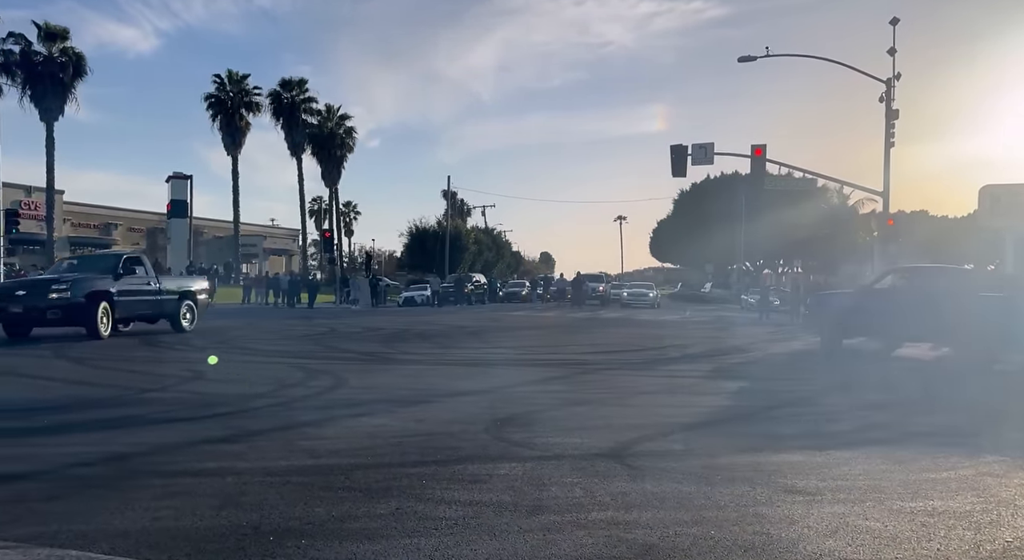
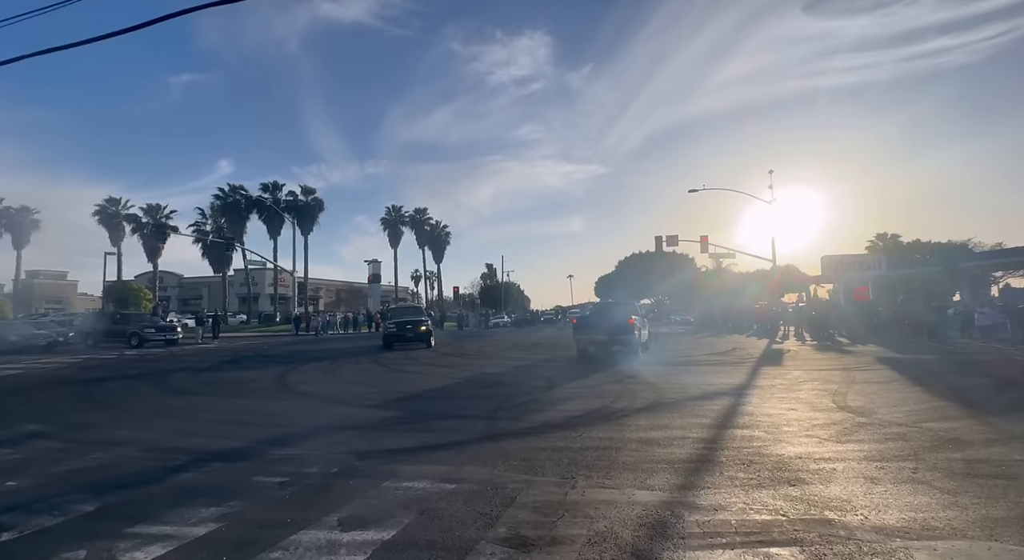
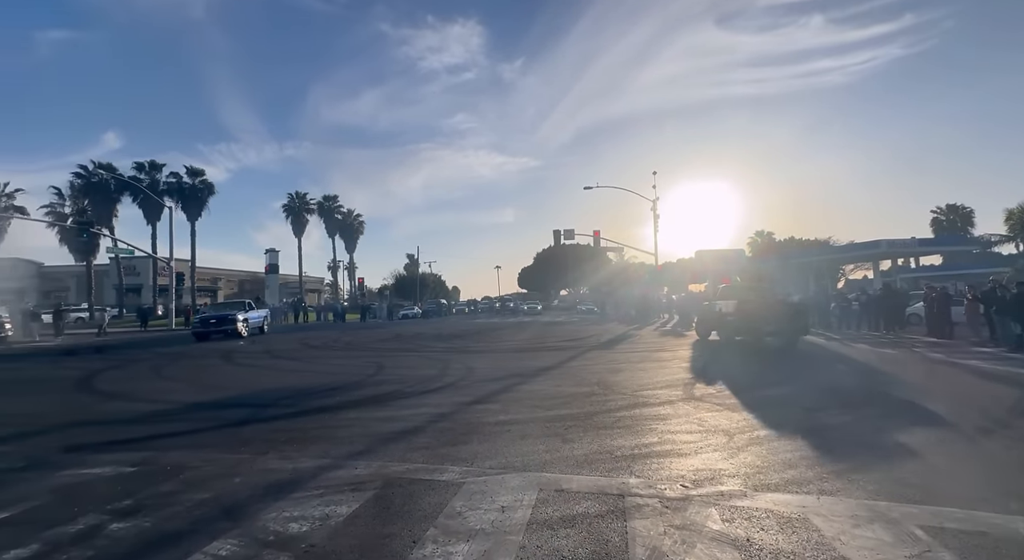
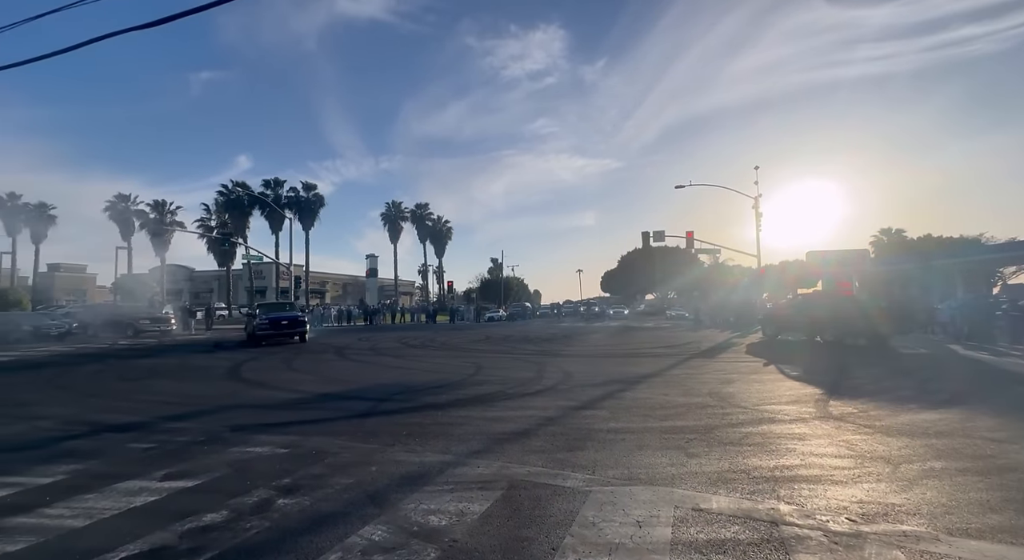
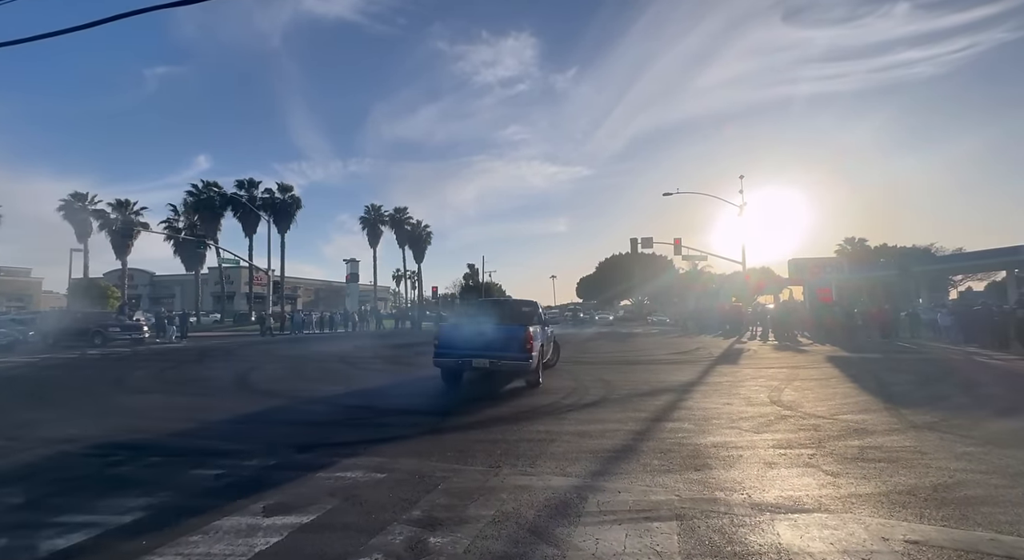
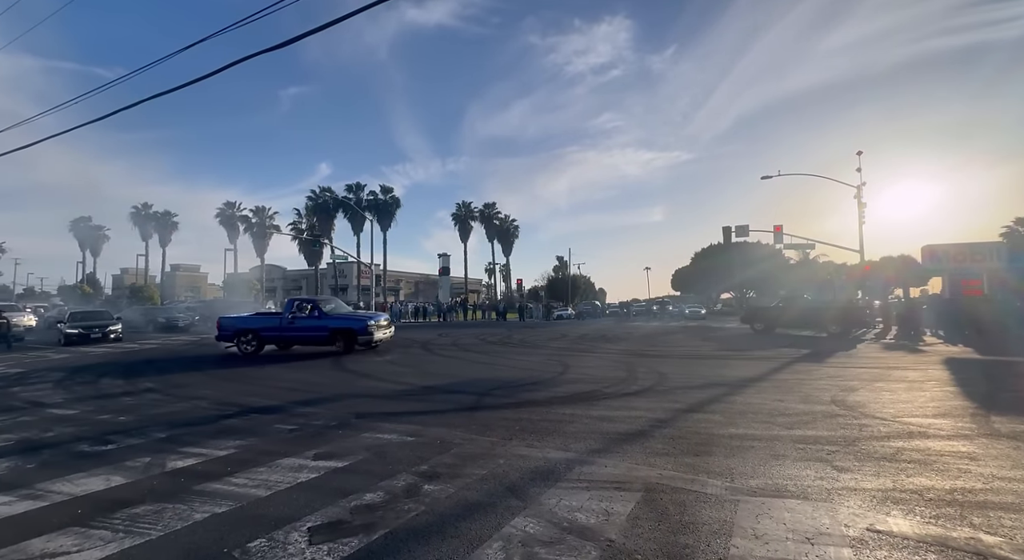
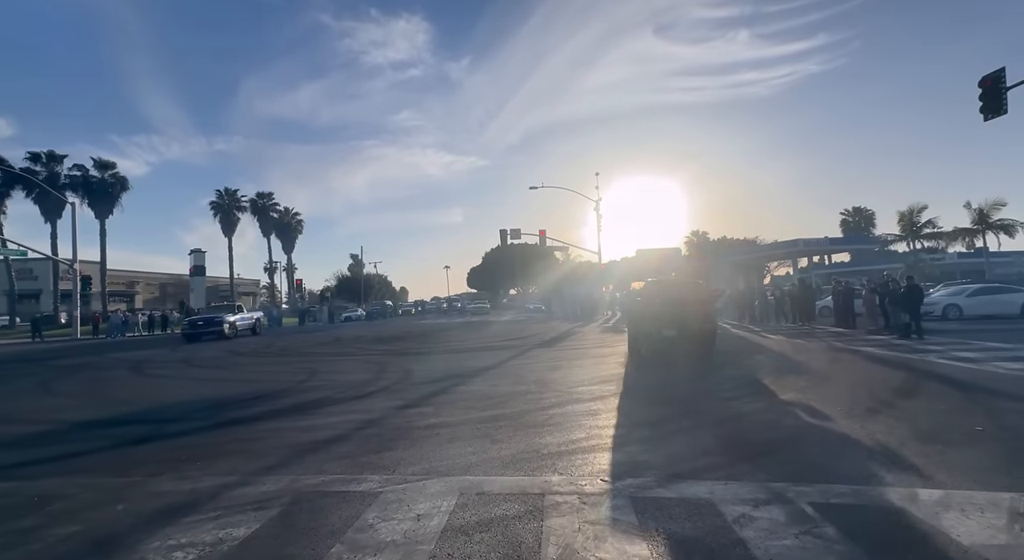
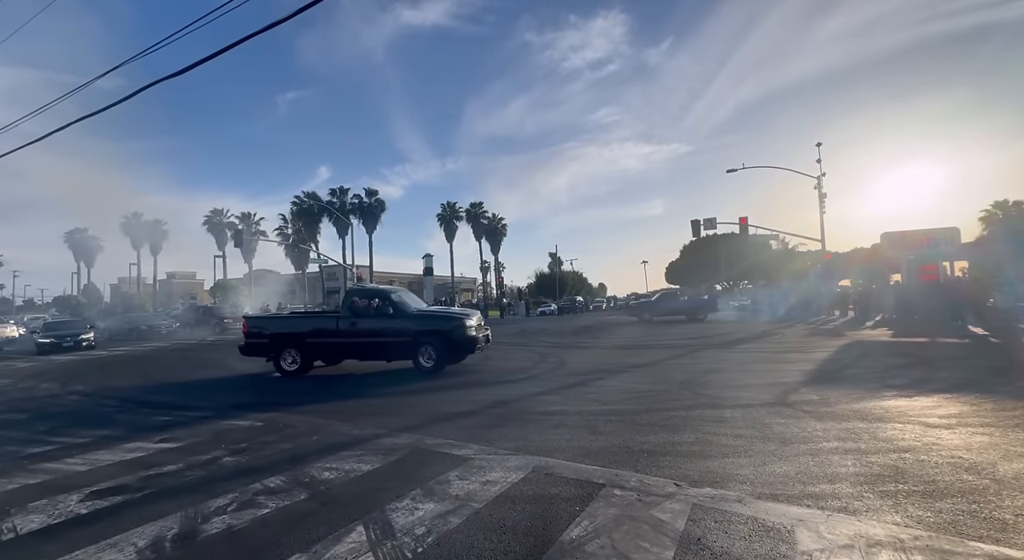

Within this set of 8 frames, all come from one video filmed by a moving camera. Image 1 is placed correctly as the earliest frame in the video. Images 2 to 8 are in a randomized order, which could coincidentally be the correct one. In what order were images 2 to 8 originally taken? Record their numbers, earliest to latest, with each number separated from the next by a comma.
8, 7, 3, 4, 6, 5, 2
